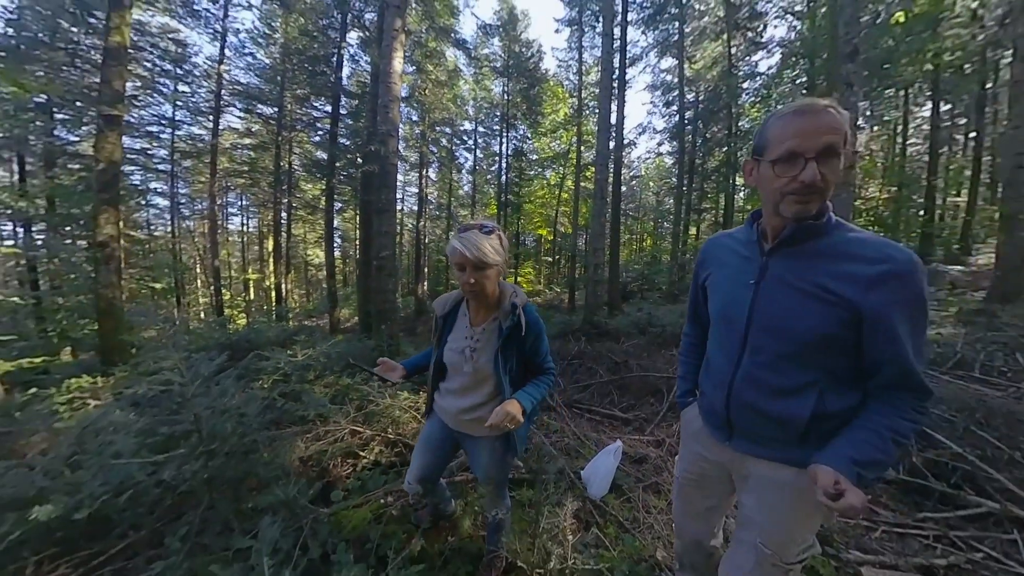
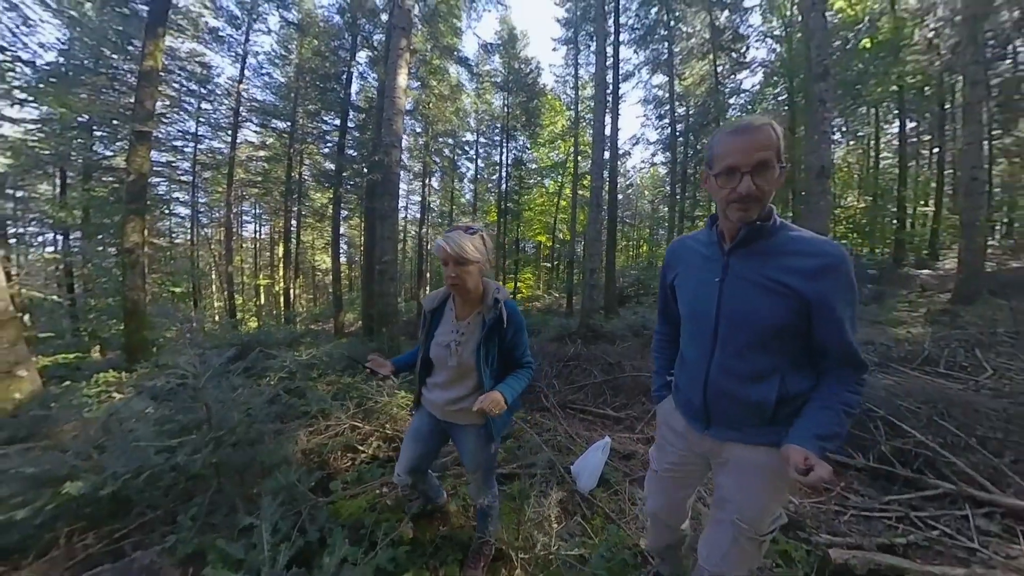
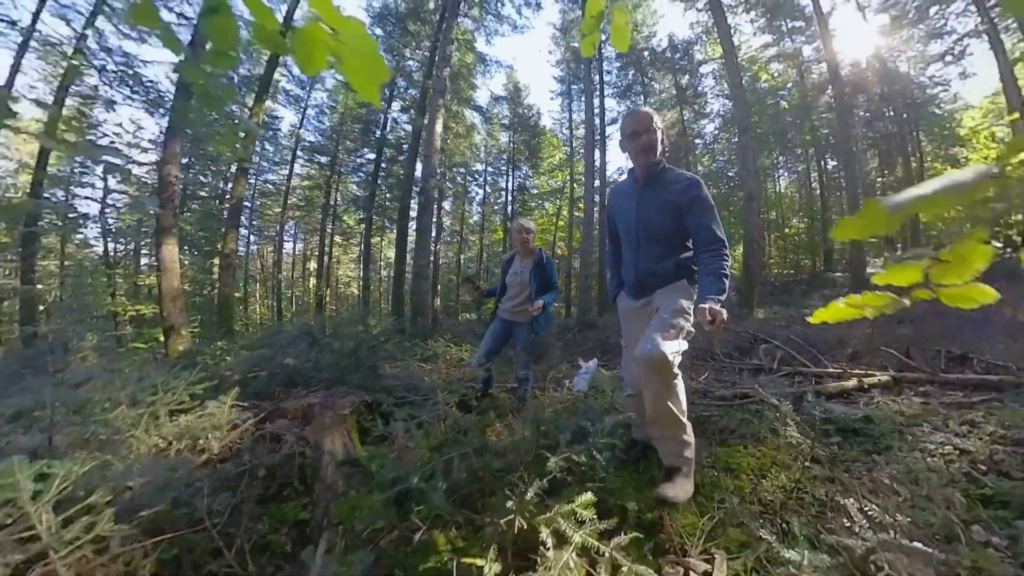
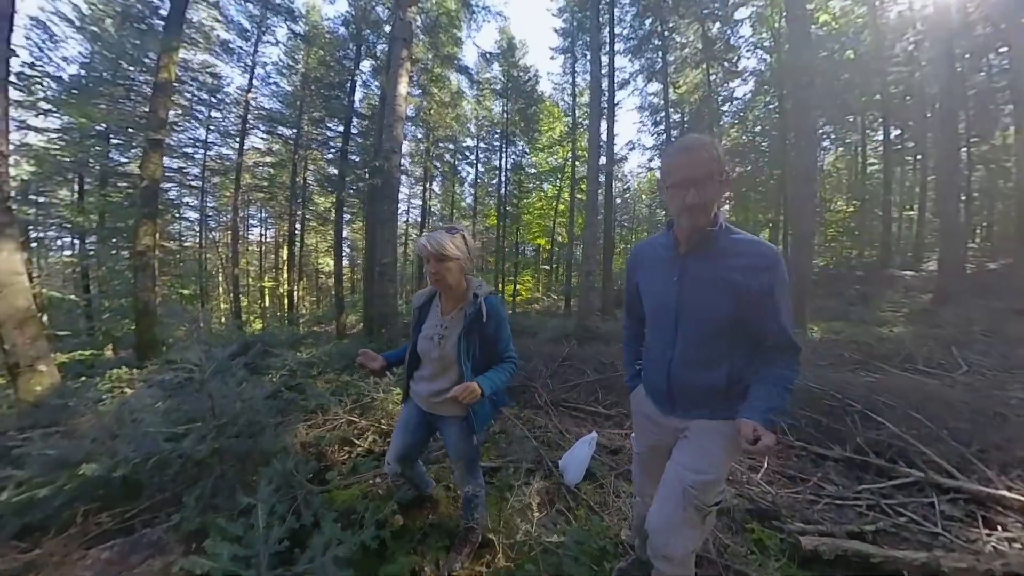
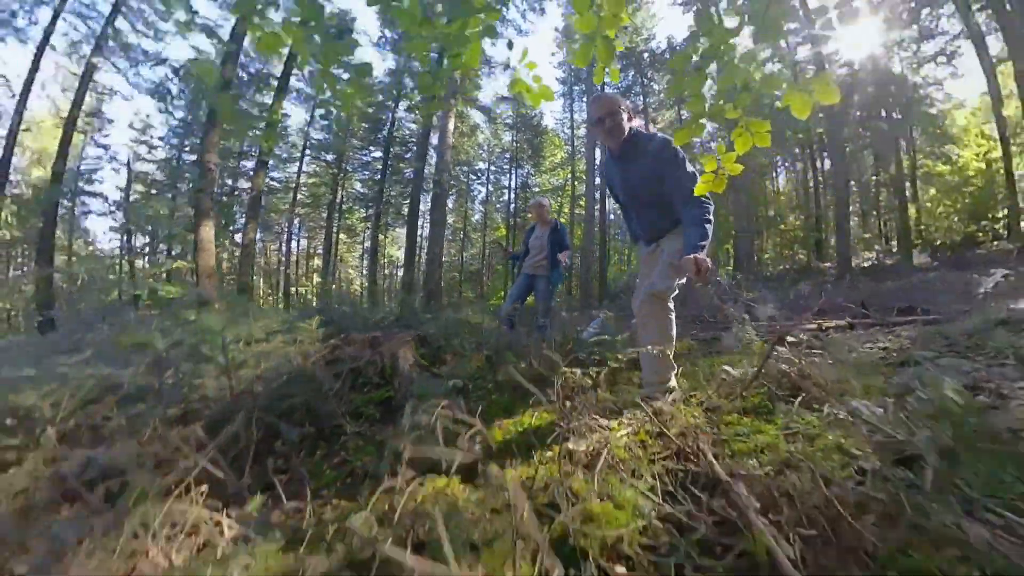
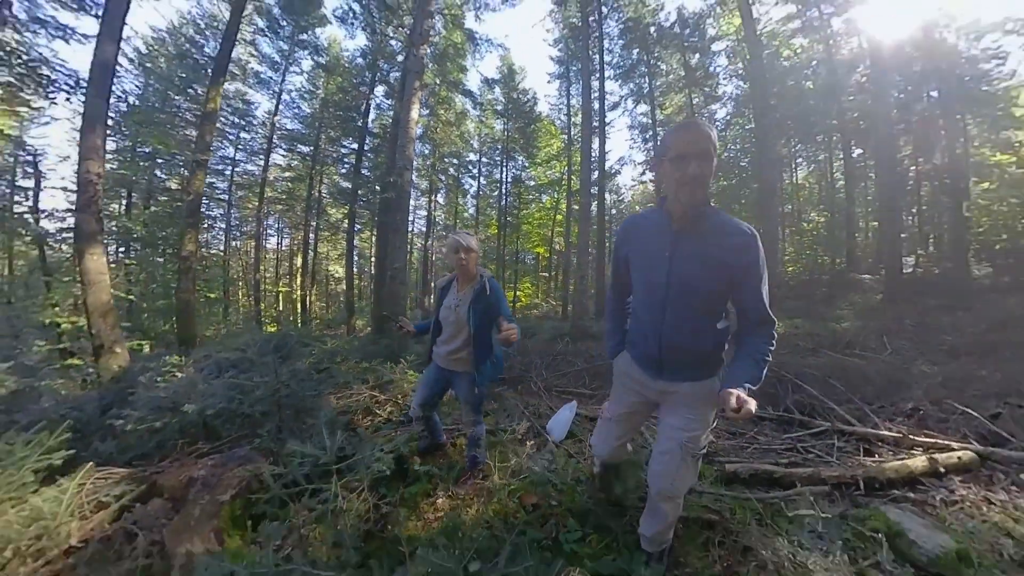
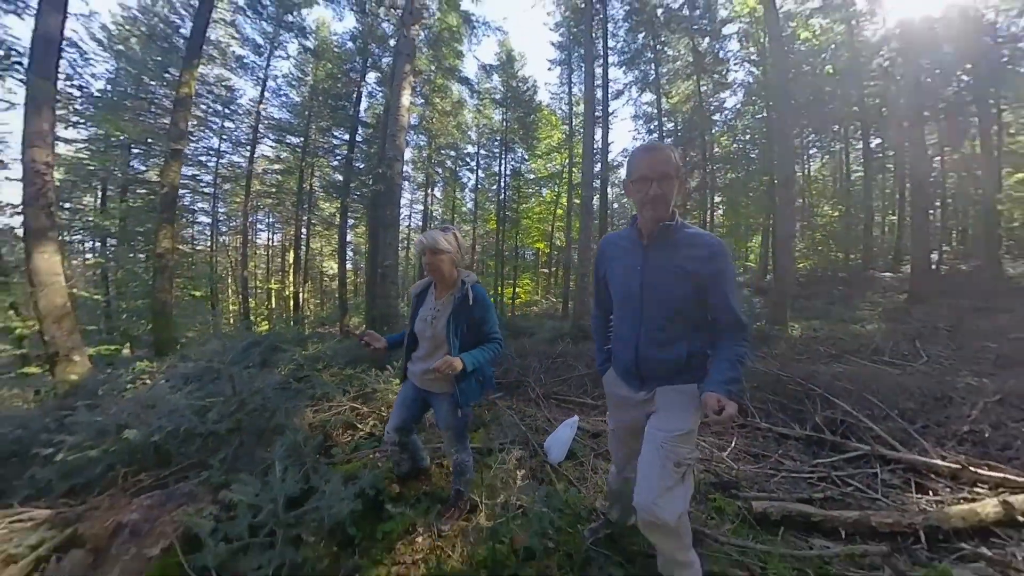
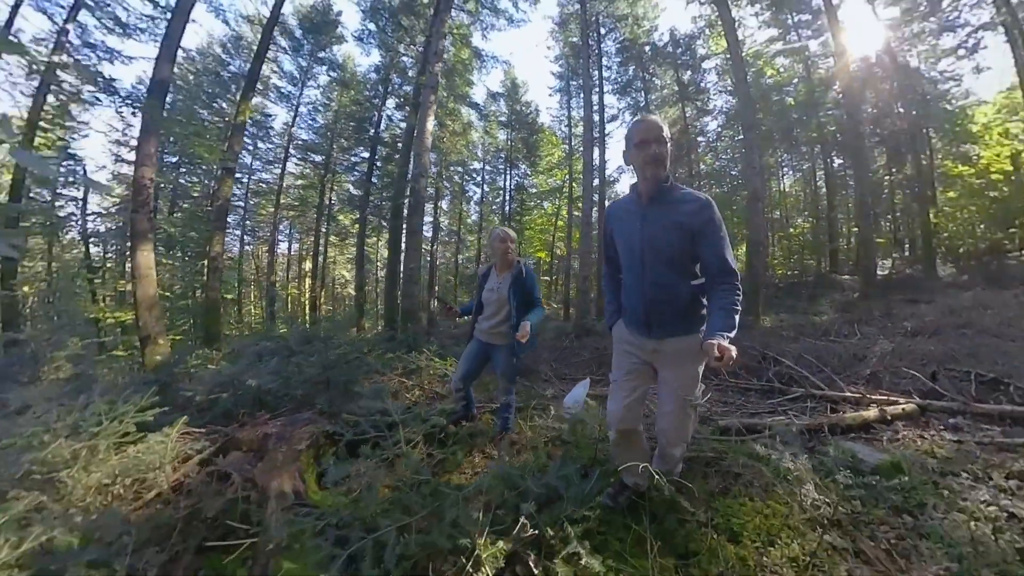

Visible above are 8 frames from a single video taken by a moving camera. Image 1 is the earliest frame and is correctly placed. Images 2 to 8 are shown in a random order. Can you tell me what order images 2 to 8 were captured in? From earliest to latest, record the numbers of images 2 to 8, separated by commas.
2, 4, 7, 6, 8, 3, 5
